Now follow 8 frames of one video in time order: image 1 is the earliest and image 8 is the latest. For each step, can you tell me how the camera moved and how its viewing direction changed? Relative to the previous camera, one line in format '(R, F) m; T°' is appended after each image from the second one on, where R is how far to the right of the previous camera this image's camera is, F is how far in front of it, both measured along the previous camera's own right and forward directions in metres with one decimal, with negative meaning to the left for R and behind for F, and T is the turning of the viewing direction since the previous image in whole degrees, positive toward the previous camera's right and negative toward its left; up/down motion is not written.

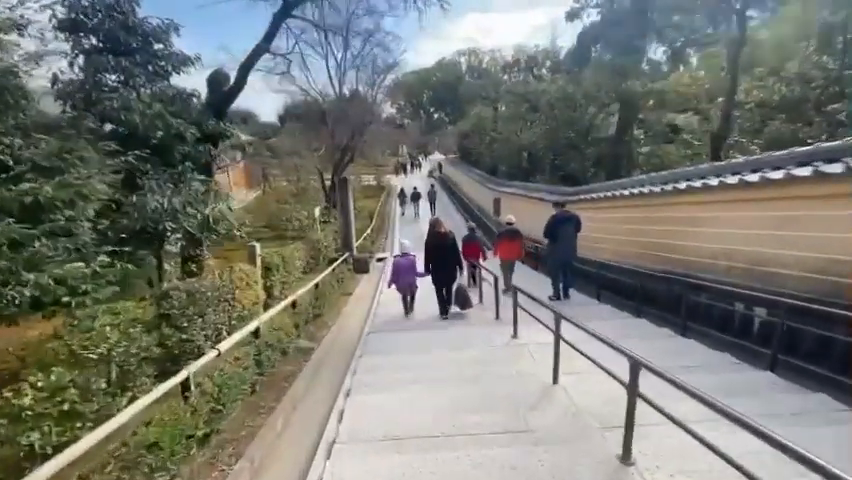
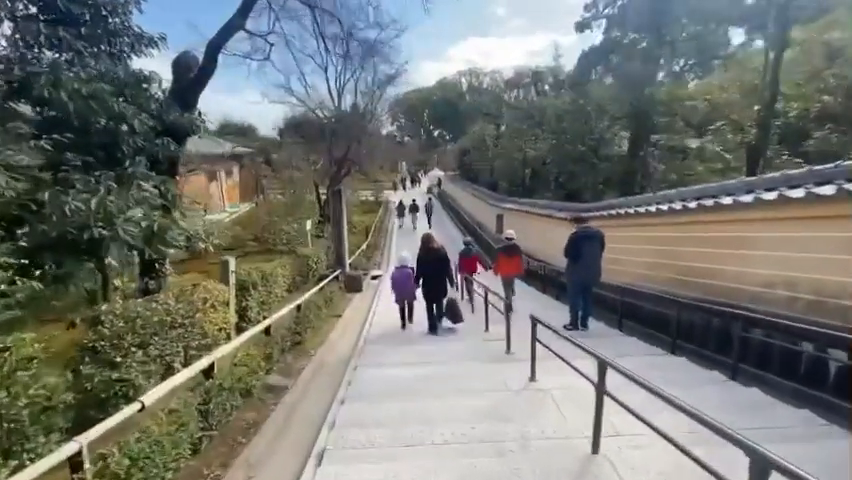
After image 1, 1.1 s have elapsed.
(0.0, +1.0) m; 0°
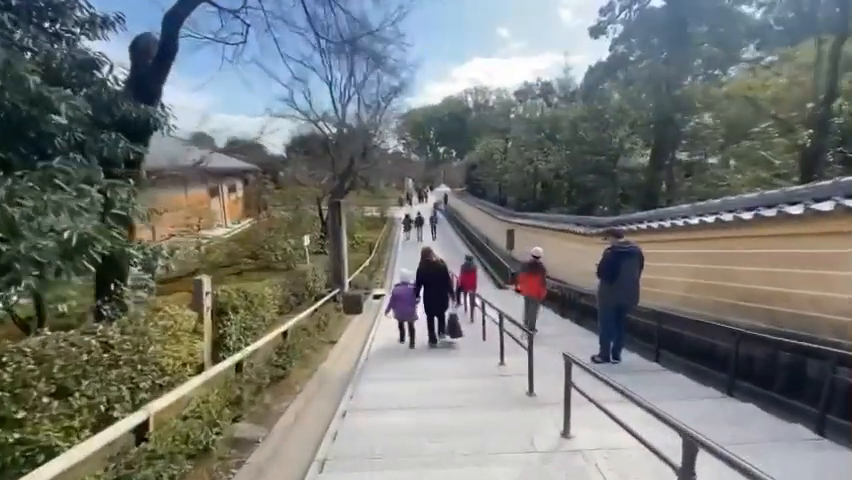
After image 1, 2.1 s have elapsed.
(0.0, +0.9) m; -1°
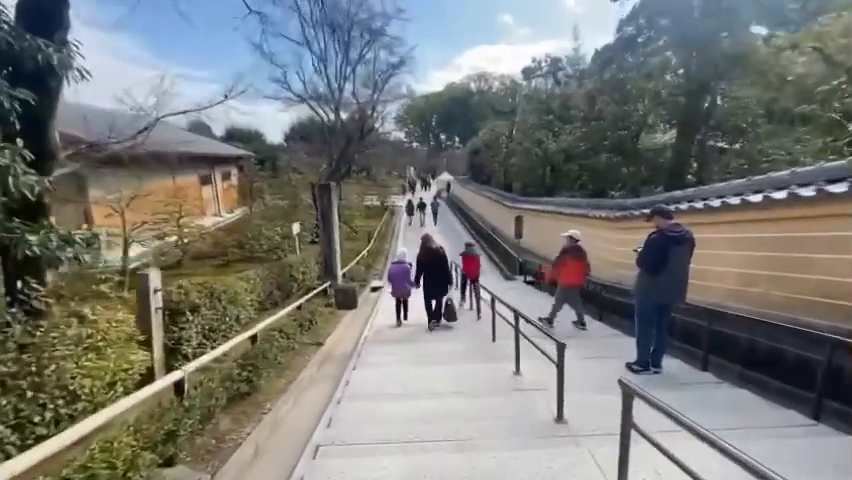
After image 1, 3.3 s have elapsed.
(+0.1, +1.1) m; 0°
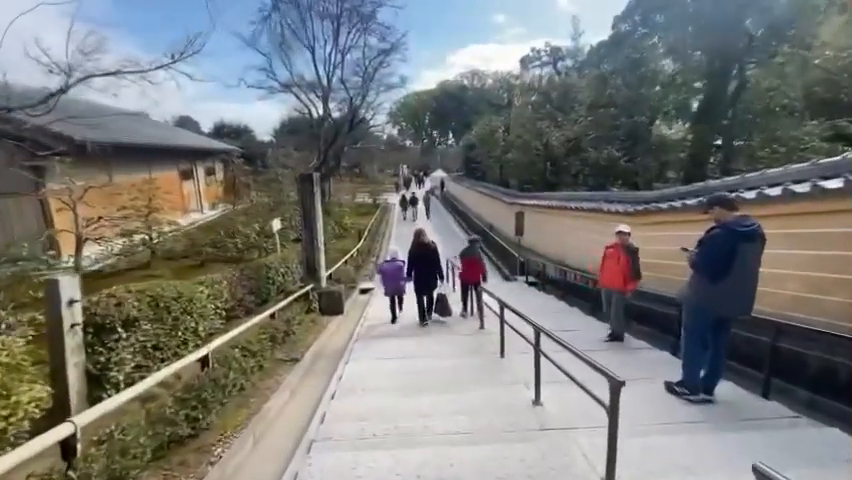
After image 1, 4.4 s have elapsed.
(0.0, +1.0) m; +1°
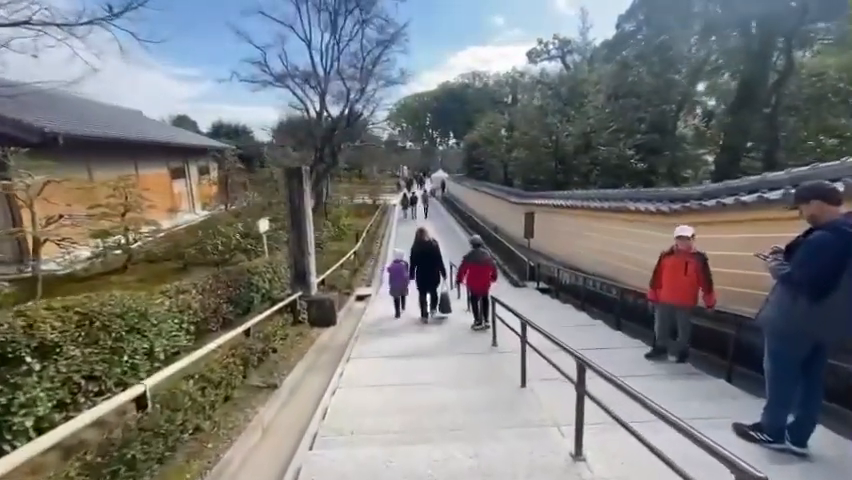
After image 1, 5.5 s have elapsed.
(-0.1, +1.0) m; 0°
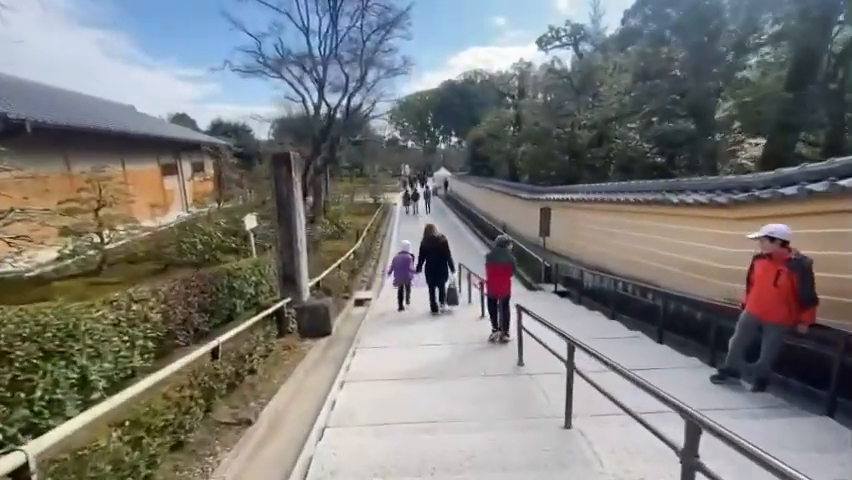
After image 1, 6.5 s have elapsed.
(-0.1, +1.0) m; 0°
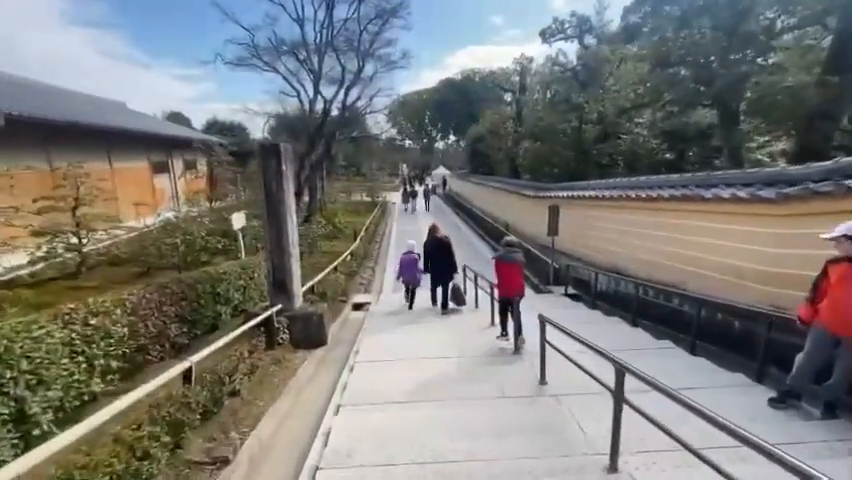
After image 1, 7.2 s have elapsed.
(-0.1, +0.6) m; 0°
